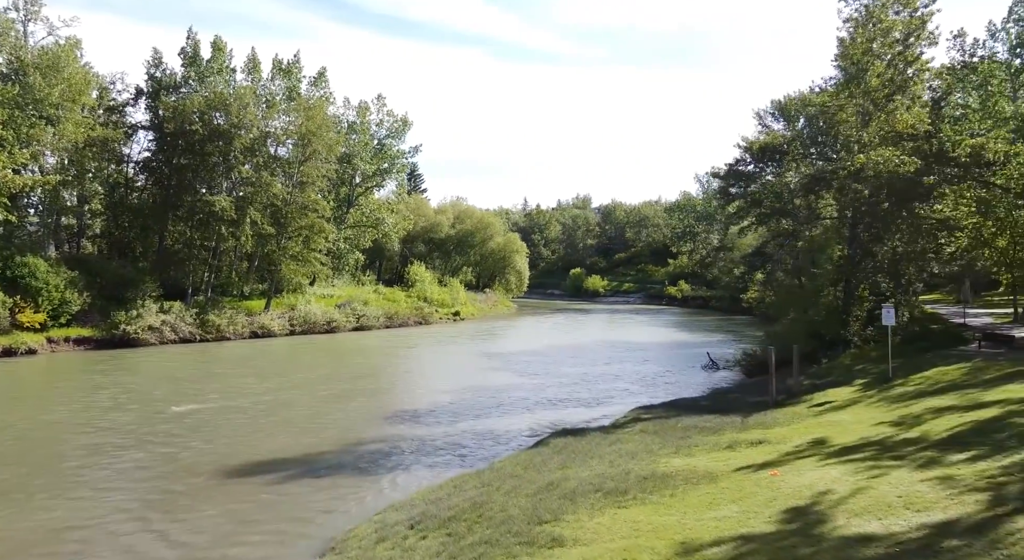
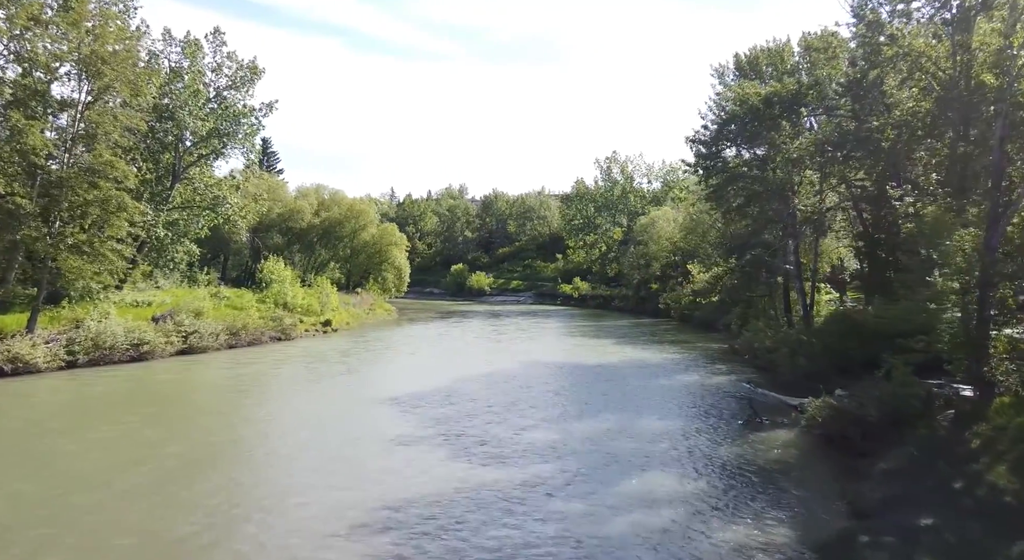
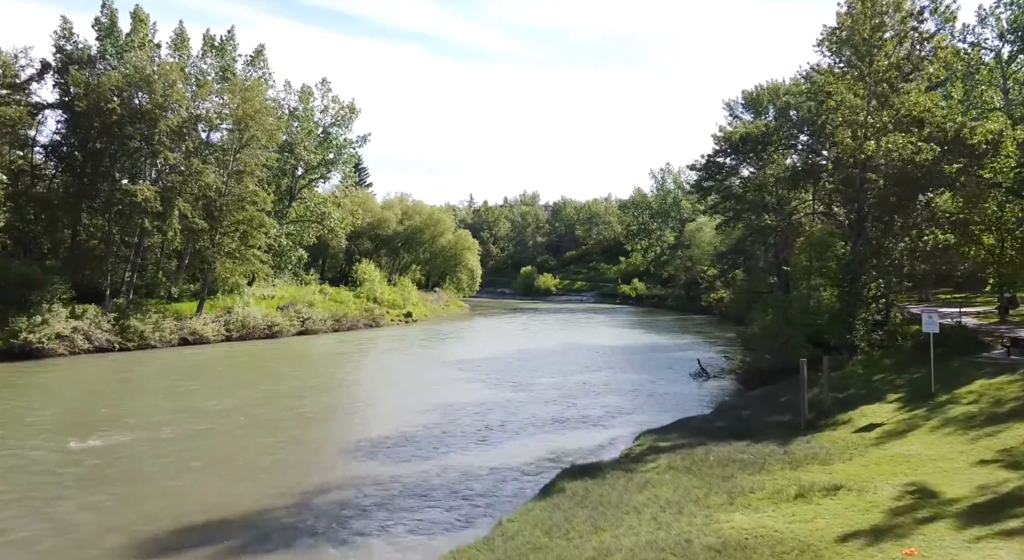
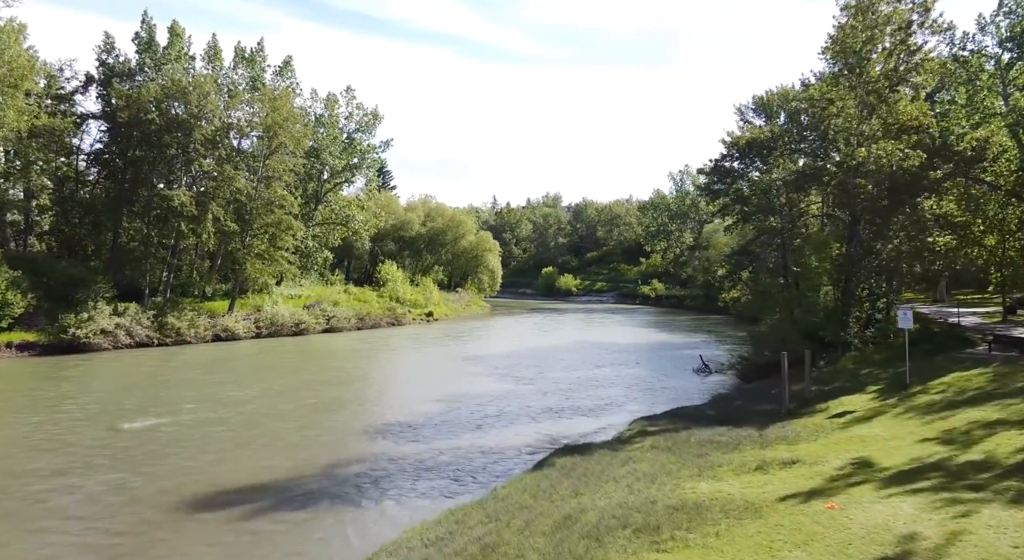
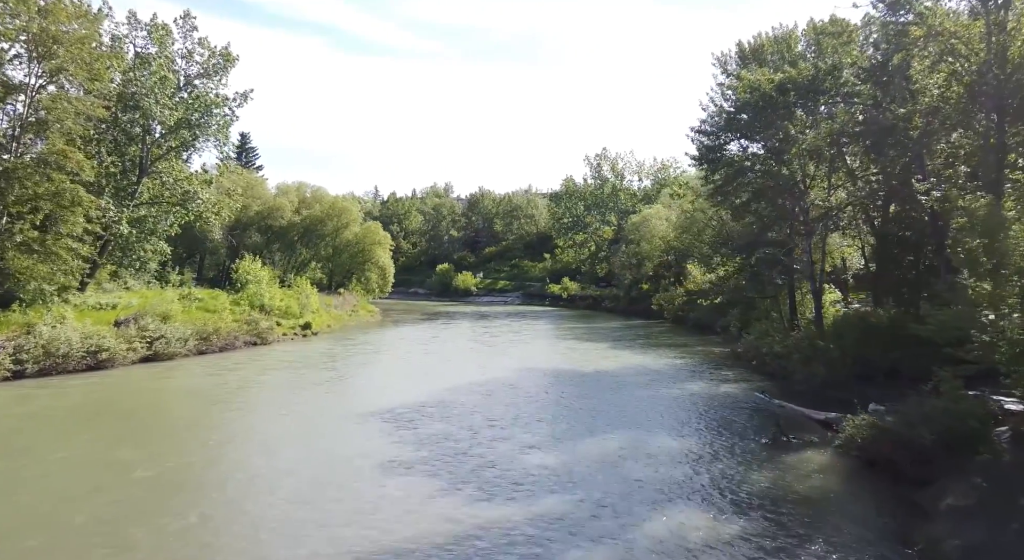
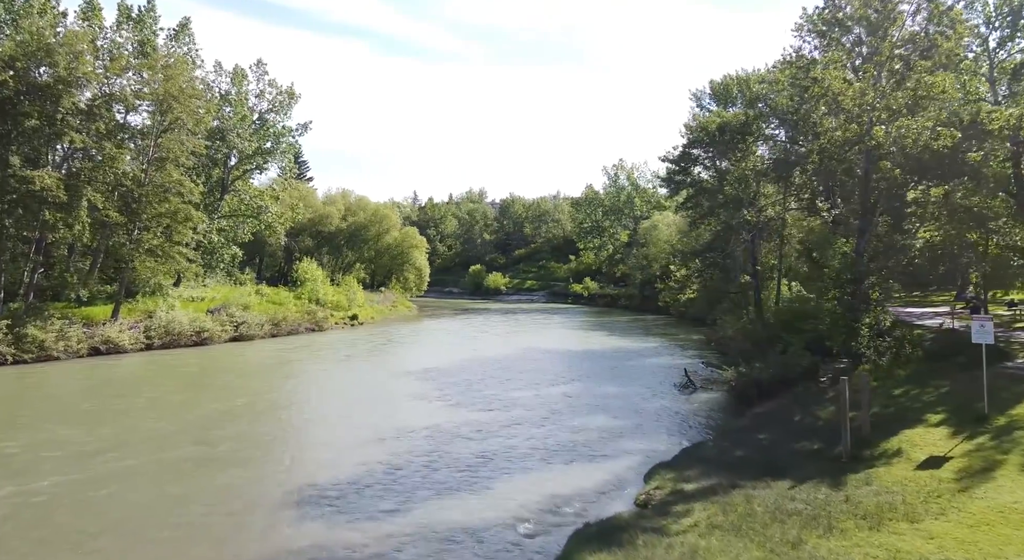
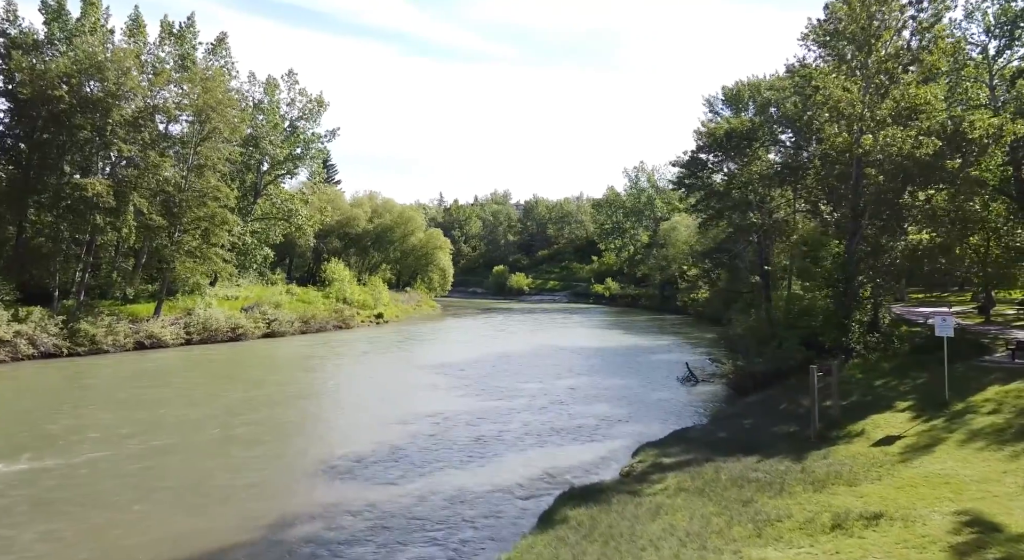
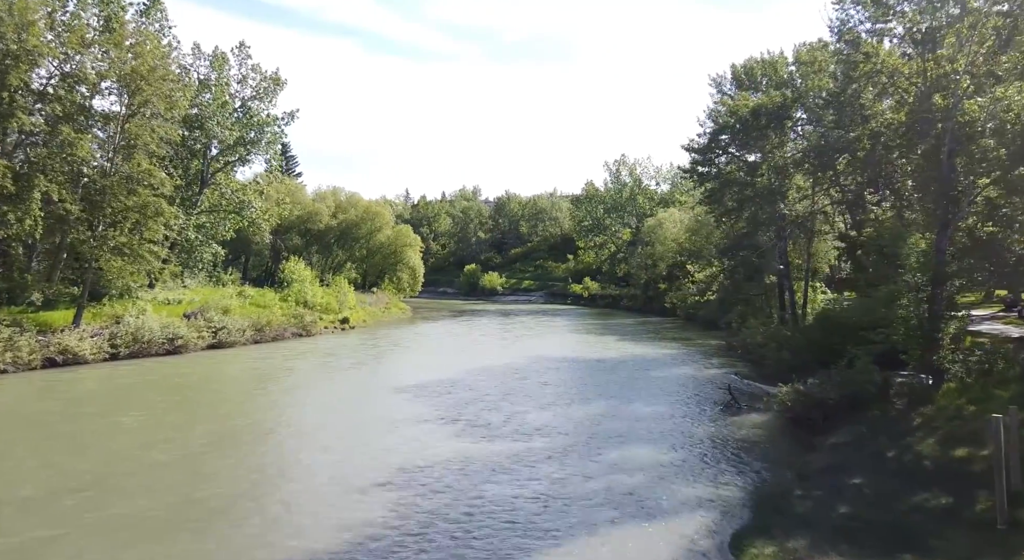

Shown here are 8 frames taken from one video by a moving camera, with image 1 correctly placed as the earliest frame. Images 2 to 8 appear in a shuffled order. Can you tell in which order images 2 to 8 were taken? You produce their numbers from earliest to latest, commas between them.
4, 3, 7, 6, 8, 2, 5
